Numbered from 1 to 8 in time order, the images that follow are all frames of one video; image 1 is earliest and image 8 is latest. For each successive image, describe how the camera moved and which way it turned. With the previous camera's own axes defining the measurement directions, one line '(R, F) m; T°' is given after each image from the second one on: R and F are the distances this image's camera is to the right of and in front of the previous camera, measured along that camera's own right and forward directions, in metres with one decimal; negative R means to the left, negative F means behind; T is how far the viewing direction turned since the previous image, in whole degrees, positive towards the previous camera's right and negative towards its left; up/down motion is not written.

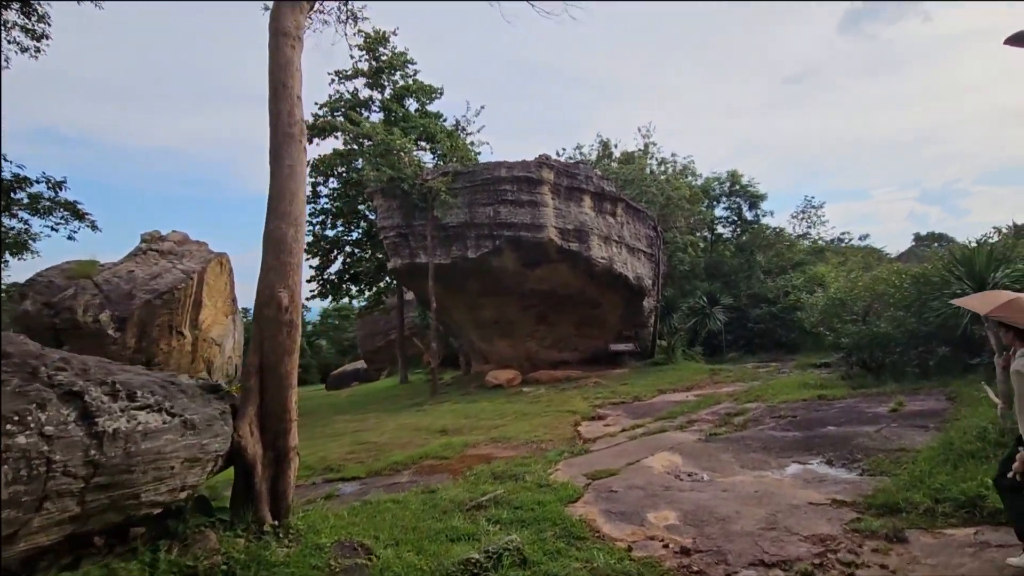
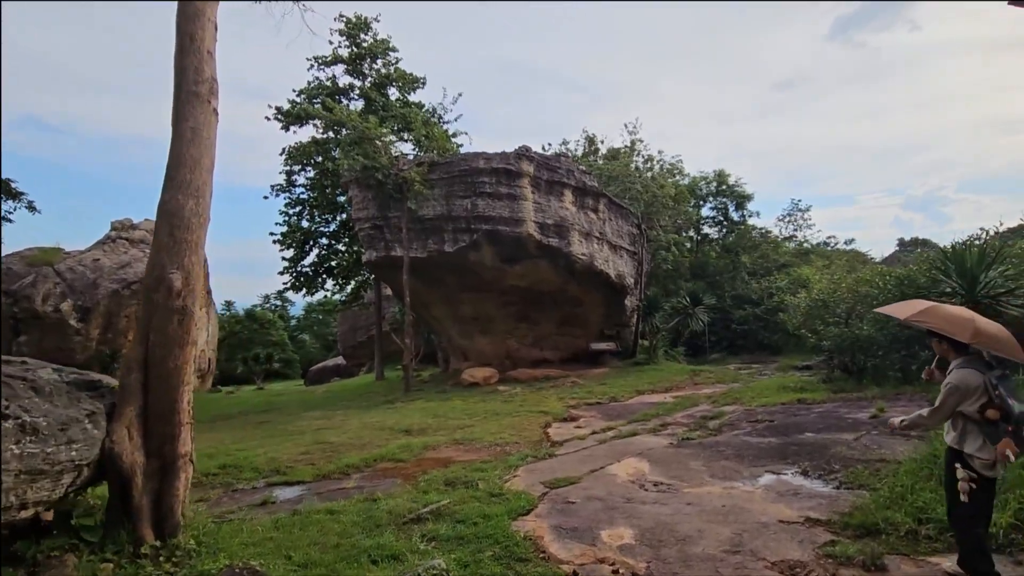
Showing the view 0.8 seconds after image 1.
(+0.4, +0.5) m; +1°
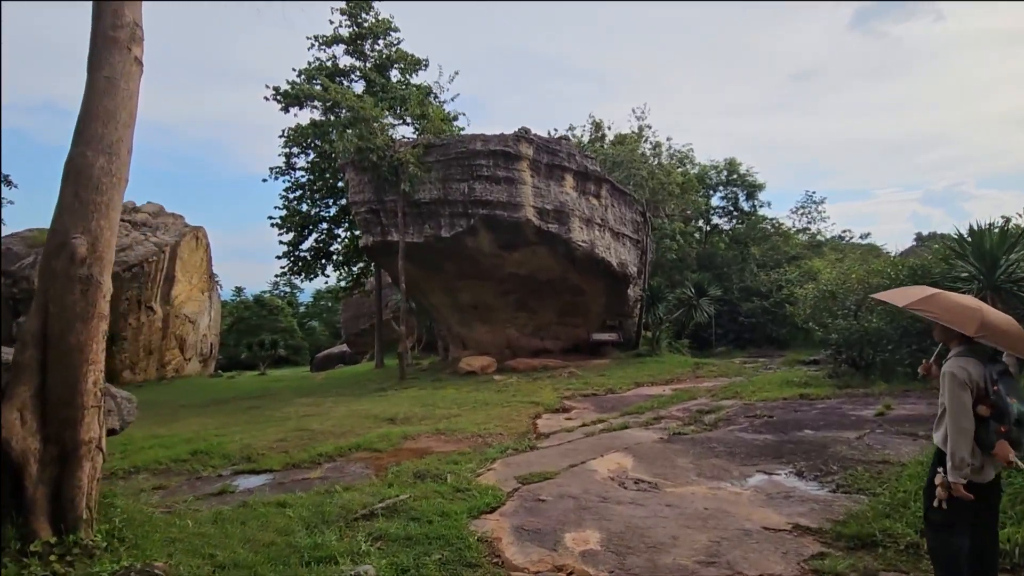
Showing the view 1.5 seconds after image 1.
(+0.4, +0.4) m; -1°
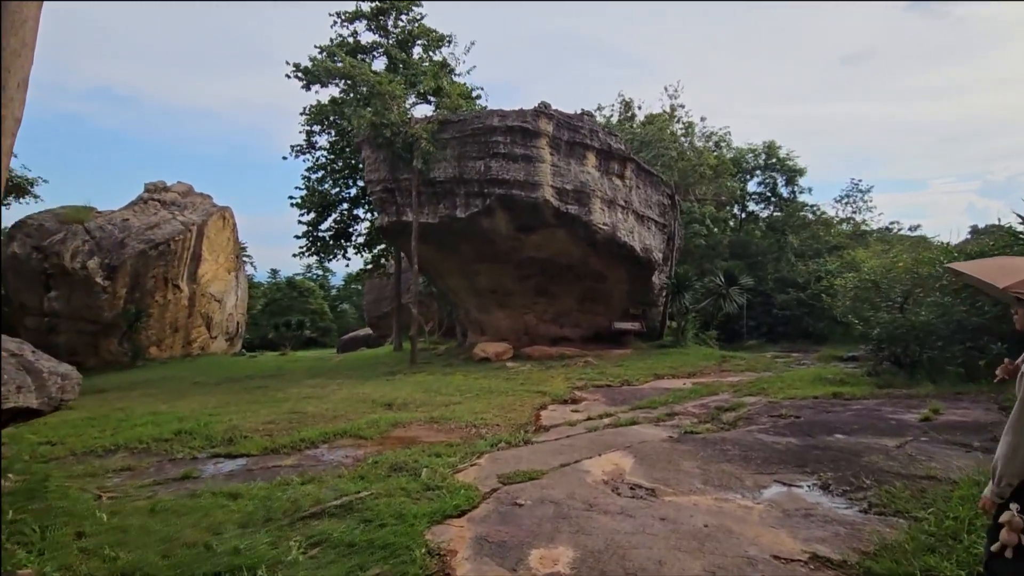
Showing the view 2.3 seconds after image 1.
(+0.4, +0.6) m; -3°
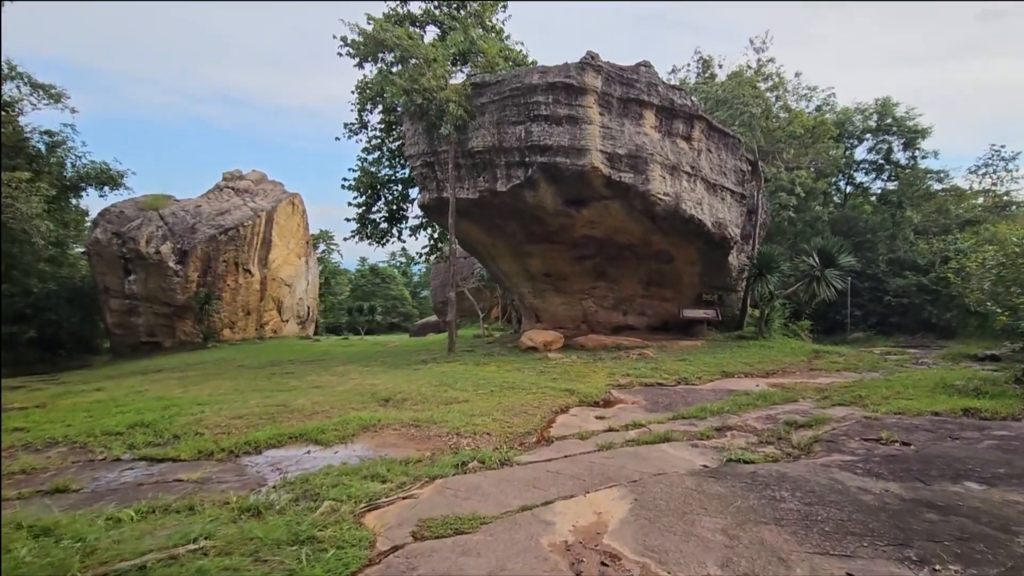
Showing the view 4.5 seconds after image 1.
(+0.9, +1.5) m; -9°
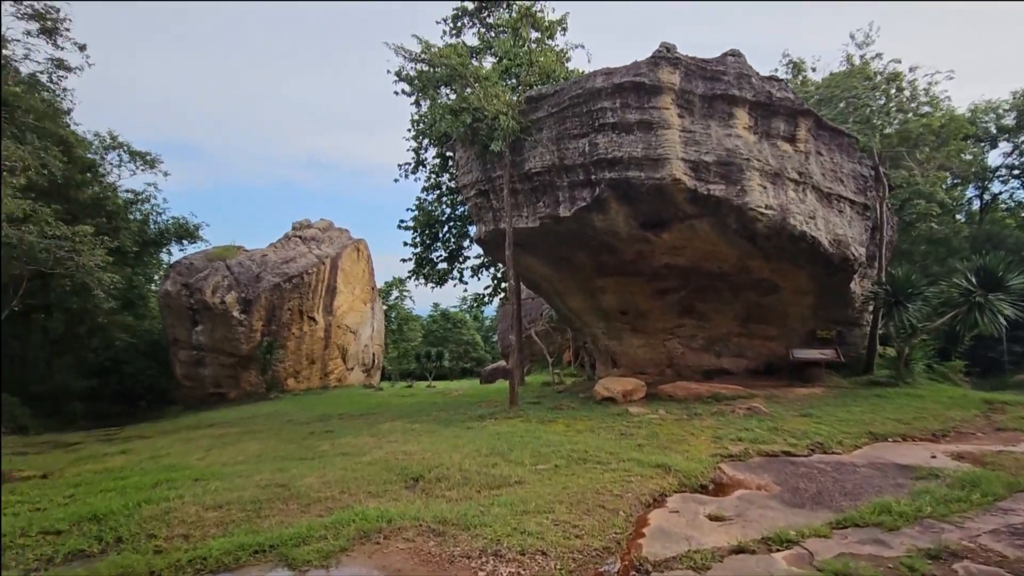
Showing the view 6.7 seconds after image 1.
(+0.1, +1.8) m; -8°
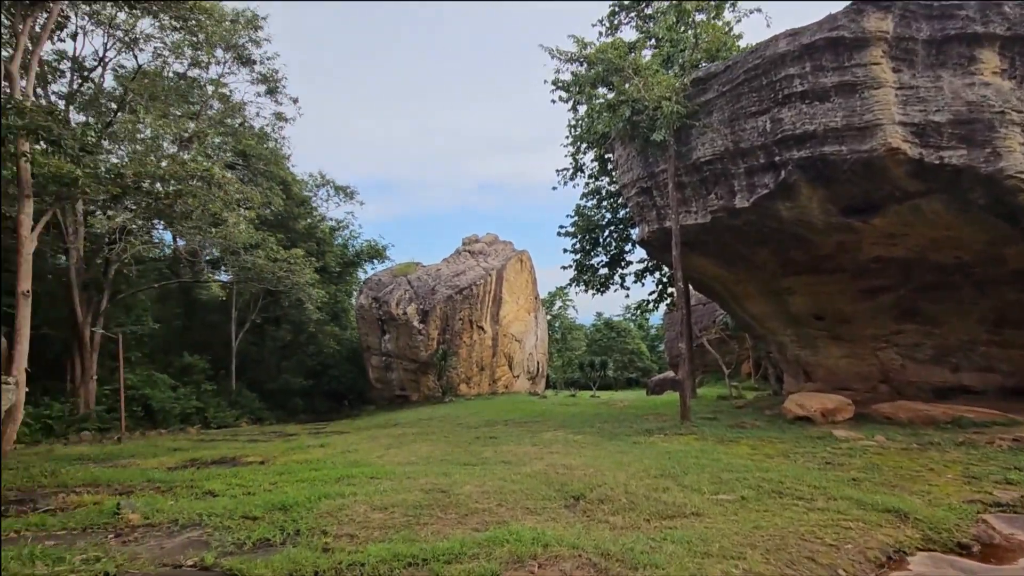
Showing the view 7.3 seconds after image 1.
(0.0, +0.5) m; -18°
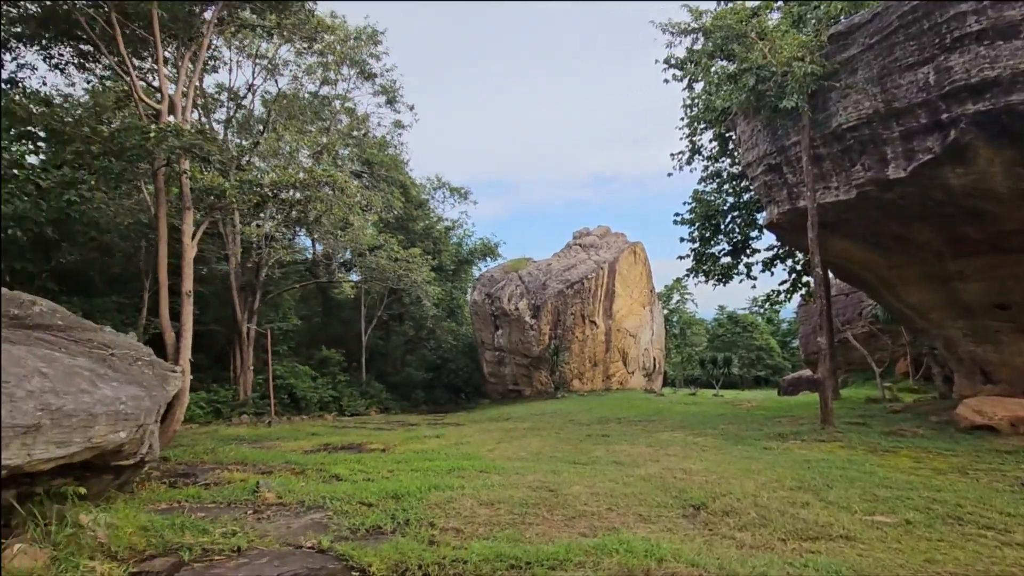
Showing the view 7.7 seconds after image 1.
(+0.1, +0.3) m; -12°
